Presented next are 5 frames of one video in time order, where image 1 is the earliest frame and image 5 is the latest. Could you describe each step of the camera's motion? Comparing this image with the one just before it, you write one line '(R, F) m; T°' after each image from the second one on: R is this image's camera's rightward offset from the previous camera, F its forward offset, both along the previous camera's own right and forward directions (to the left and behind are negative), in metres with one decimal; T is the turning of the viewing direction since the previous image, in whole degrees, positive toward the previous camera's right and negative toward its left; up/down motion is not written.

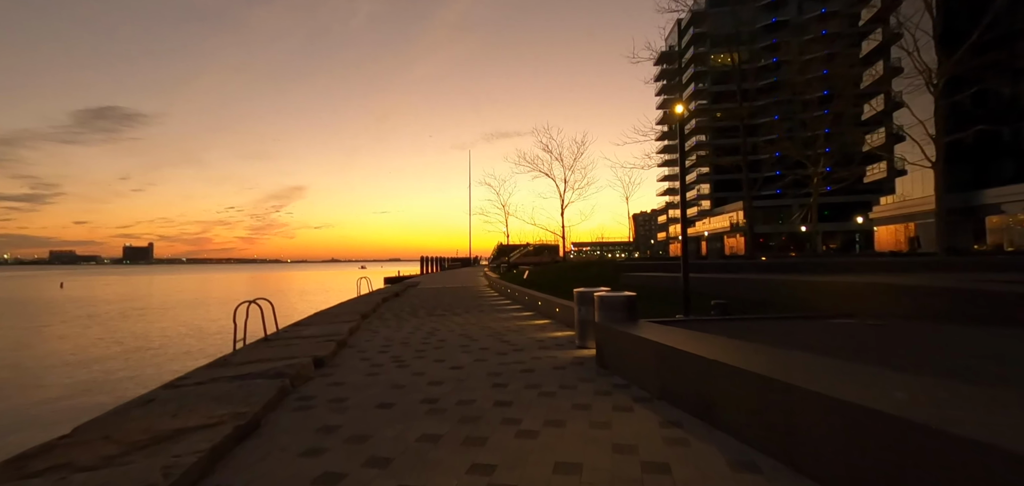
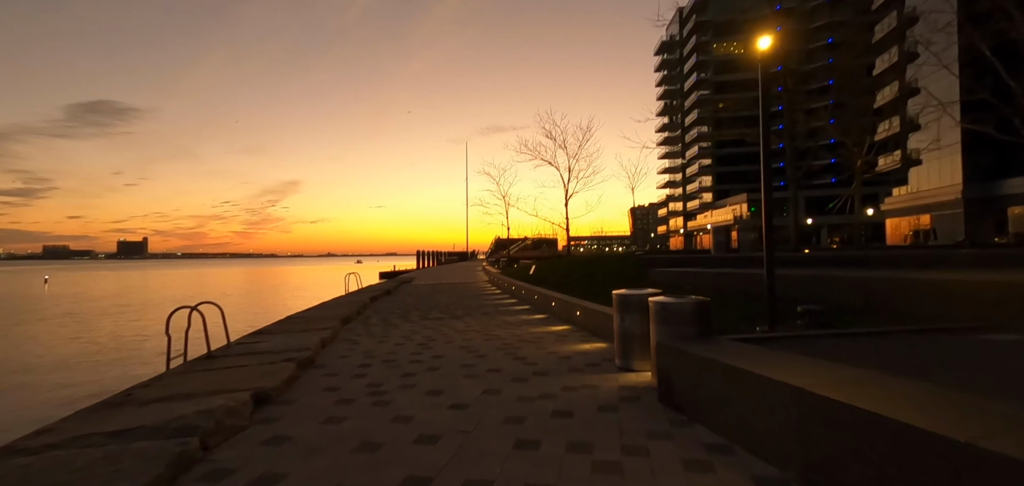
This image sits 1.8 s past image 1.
(-0.3, +2.2) m; 0°
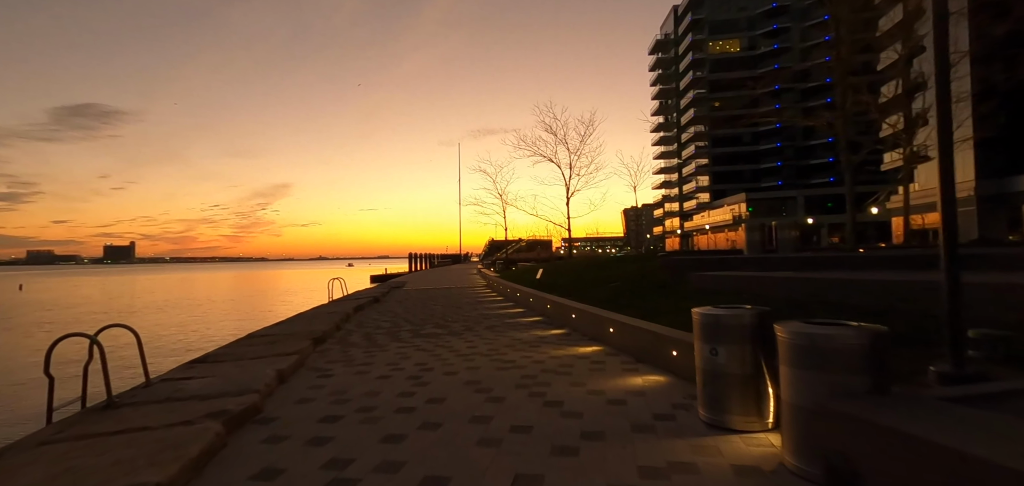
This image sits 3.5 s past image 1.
(-0.4, +2.2) m; +1°
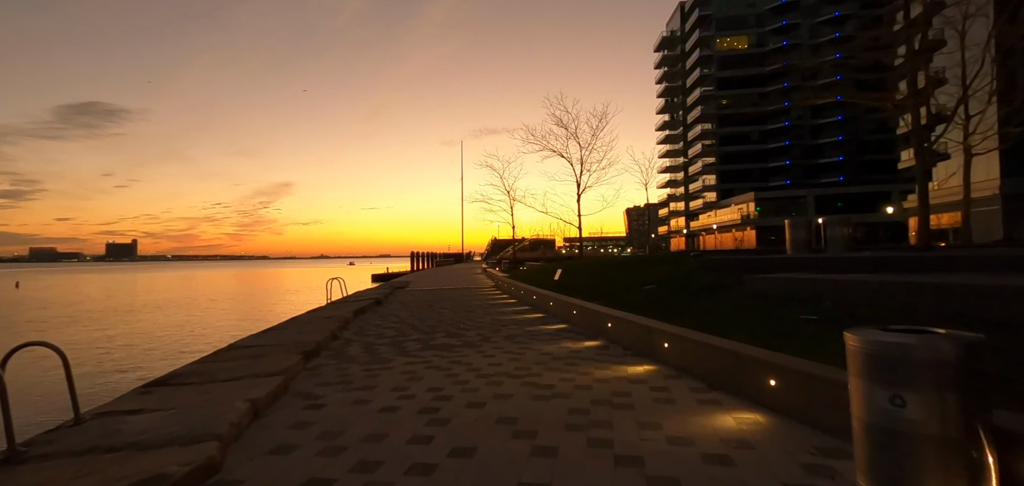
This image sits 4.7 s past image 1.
(-0.5, +1.5) m; 0°
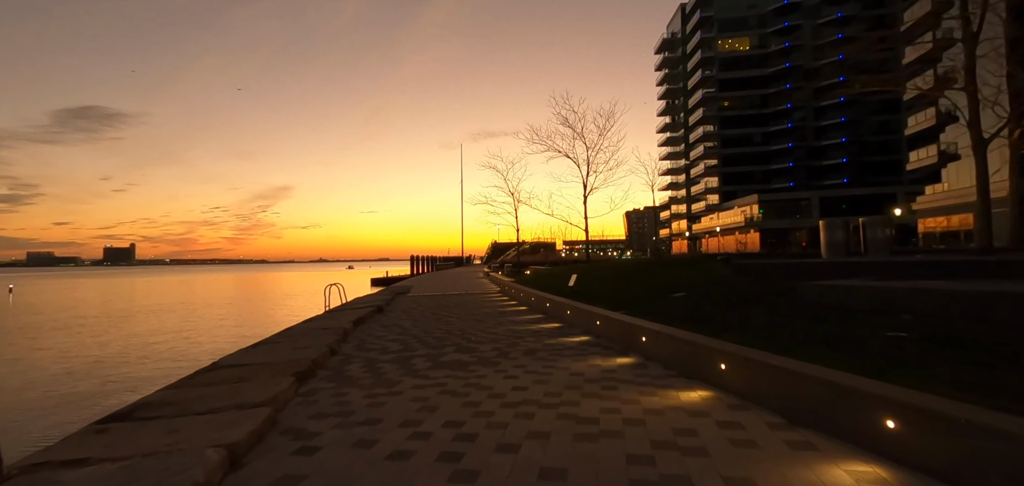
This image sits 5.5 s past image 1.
(-0.4, +1.0) m; 0°
